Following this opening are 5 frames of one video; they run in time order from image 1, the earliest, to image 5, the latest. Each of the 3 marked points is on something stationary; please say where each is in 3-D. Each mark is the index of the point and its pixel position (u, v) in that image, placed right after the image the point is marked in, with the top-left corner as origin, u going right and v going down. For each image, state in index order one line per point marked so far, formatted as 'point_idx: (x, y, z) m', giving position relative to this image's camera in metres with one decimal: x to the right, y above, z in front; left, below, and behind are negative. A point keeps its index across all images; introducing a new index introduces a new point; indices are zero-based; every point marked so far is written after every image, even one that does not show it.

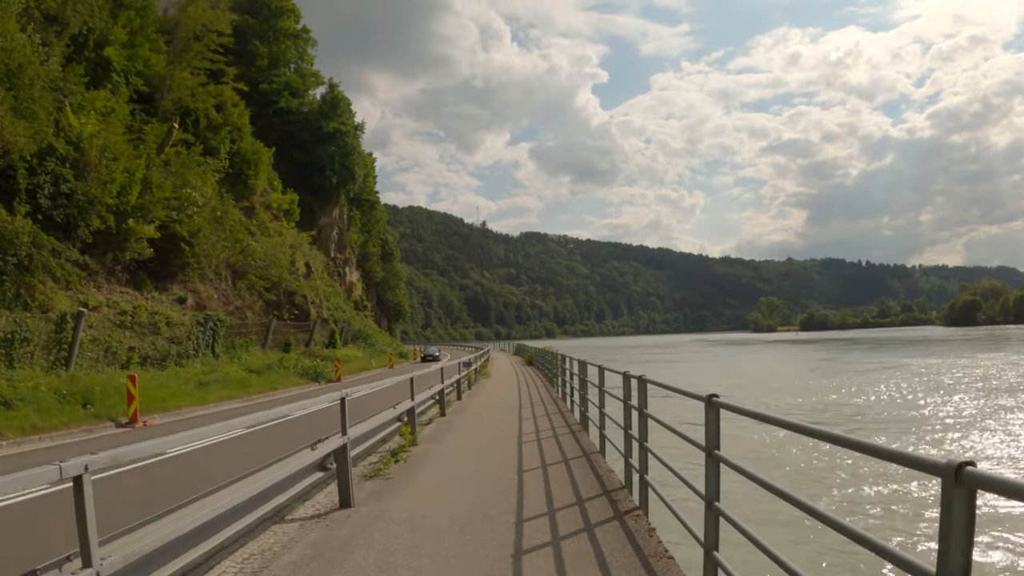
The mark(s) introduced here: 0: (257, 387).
0: (-6.6, -2.5, +17.6) m
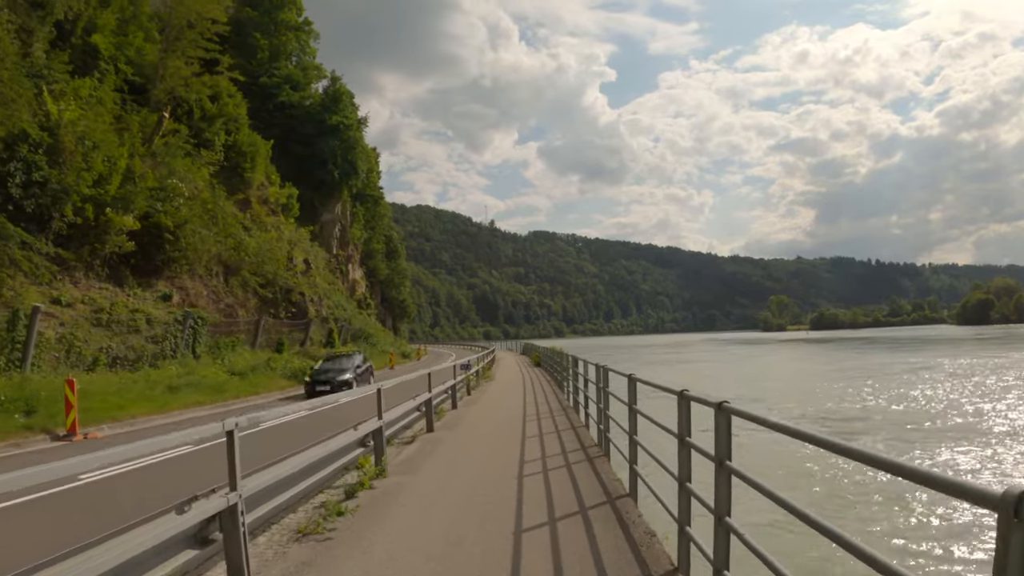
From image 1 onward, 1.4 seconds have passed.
0: (-6.5, -2.4, +16.0) m
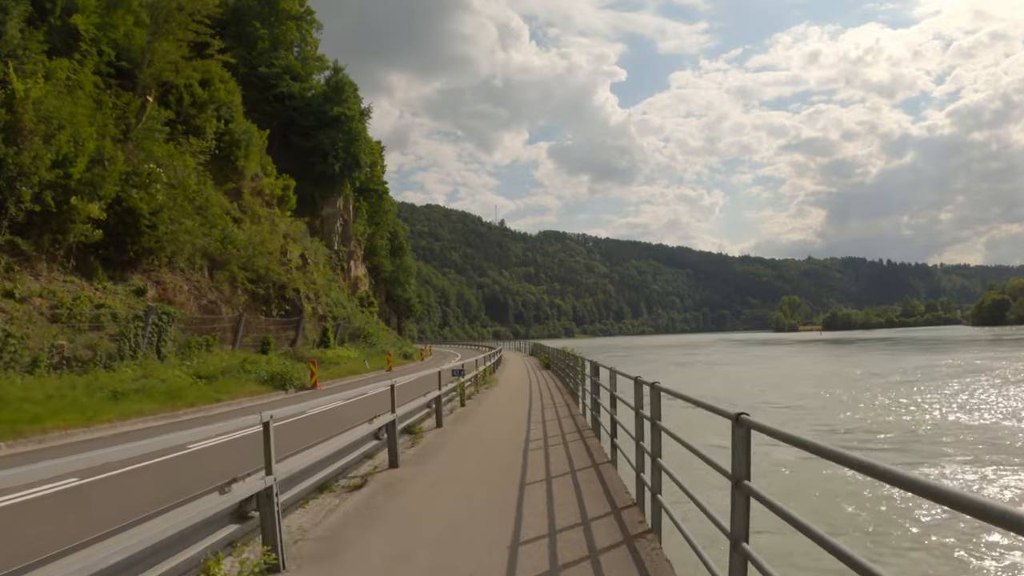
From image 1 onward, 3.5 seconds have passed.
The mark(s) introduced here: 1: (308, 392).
0: (-6.4, -2.2, +13.9) m
1: (-5.3, -2.7, +17.8) m
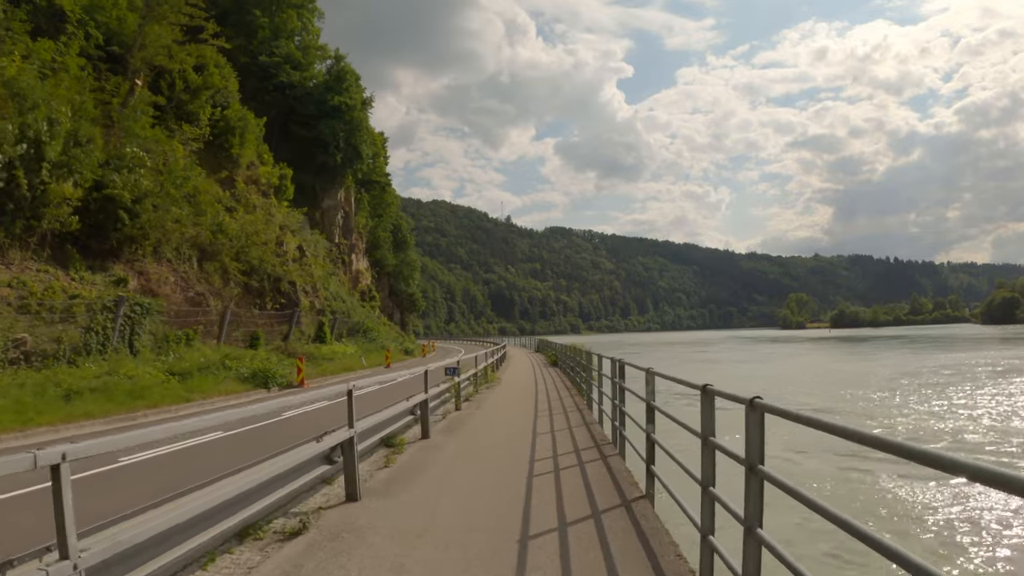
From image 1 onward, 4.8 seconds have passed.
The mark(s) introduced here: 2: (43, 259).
0: (-6.3, -2.0, +12.5) m
1: (-5.2, -2.4, +16.4) m
2: (-13.4, +0.8, +19.6) m
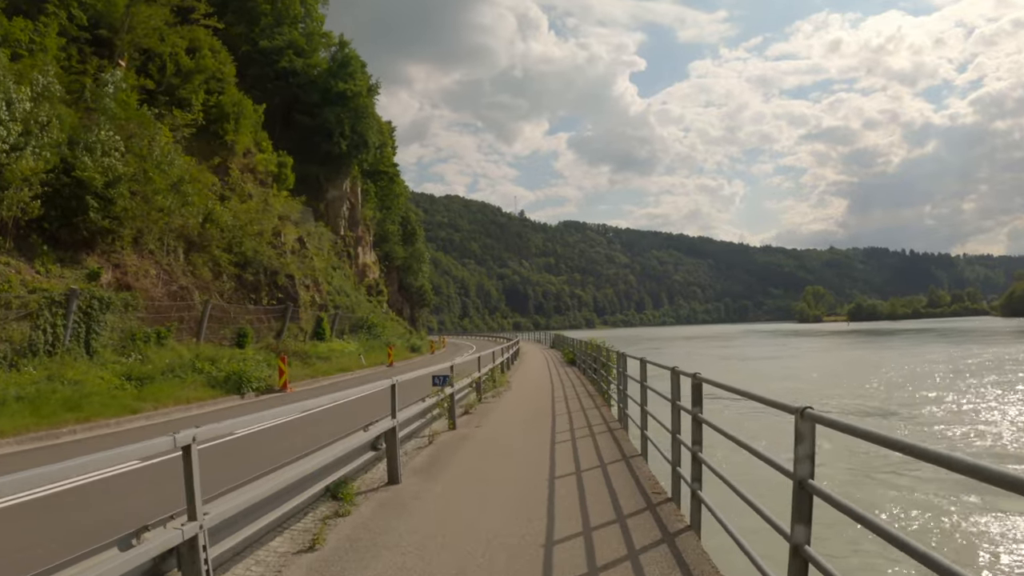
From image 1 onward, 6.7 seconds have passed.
0: (-6.2, -1.8, +10.5) m
1: (-5.0, -2.2, +14.4) m
2: (-13.1, +1.0, +17.7) m
